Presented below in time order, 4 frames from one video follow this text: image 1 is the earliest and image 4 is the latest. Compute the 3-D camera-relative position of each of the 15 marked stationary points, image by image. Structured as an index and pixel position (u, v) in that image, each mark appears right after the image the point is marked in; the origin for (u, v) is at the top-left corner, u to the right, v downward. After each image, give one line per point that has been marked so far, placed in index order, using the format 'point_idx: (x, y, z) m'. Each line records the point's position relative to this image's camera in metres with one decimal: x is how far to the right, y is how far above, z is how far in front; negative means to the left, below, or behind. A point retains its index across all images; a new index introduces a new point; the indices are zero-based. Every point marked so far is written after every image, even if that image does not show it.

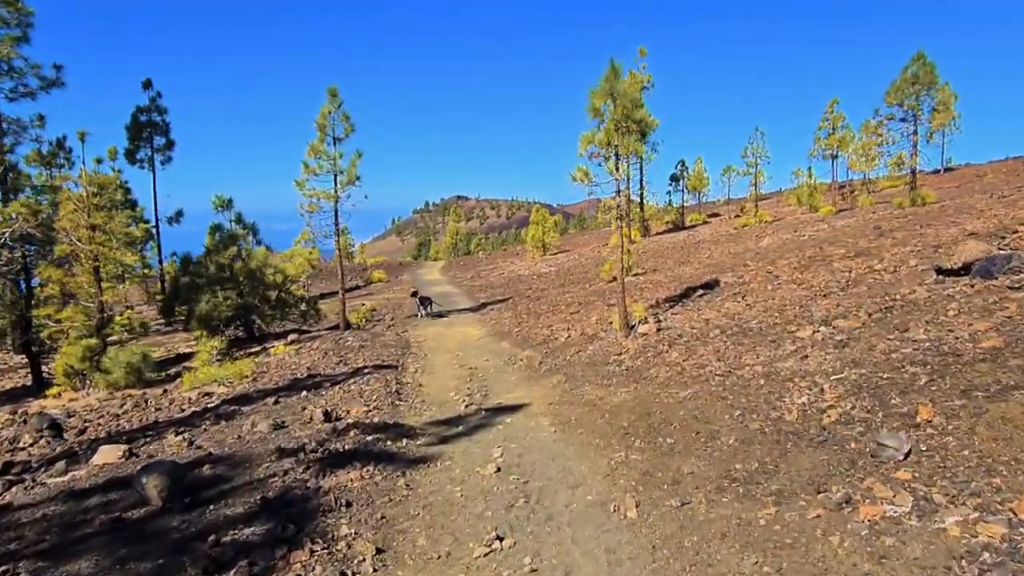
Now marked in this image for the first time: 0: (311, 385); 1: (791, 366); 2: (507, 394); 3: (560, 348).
0: (-3.4, -1.7, +13.1) m
1: (+3.3, -0.9, +9.2) m
2: (-0.1, -1.7, +12.5) m
3: (+1.0, -1.2, +15.9) m
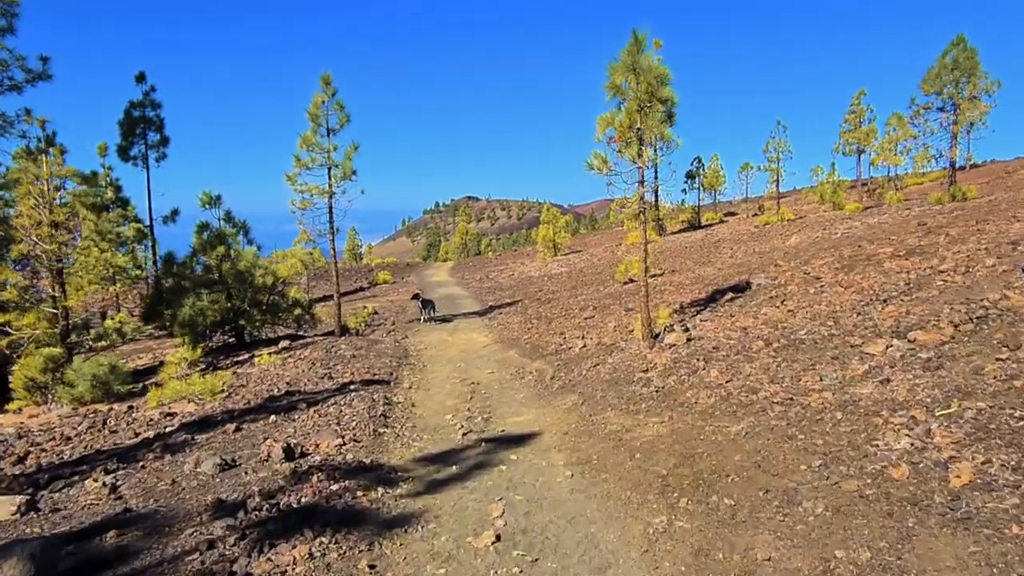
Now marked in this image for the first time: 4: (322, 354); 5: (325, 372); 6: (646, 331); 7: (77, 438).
0: (-3.3, -1.7, +11.3) m
1: (+3.4, -1.0, +7.3) m
2: (0.0, -1.8, +10.6) m
3: (+1.1, -1.3, +13.9) m
4: (-4.8, -1.6, +19.3) m
5: (-3.7, -1.7, +15.2) m
6: (+2.3, -0.7, +13.0) m
7: (-7.1, -2.4, +12.5) m
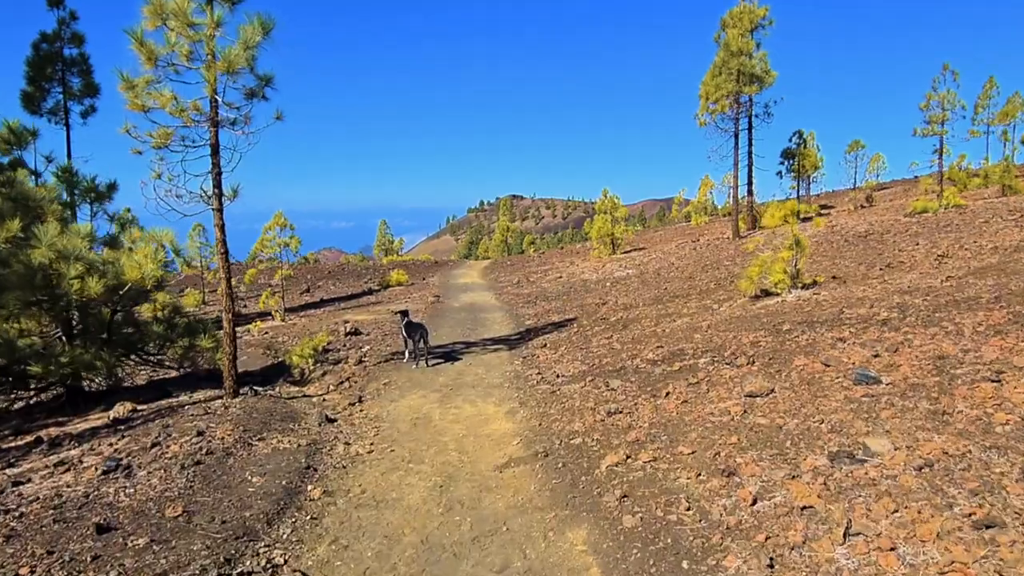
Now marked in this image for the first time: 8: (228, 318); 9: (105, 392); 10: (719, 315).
0: (-3.2, -2.0, -0.3) m
1: (+3.3, -1.4, -4.7) m
2: (+0.1, -2.1, -1.1) m
3: (+1.4, -1.6, +2.1) m
4: (-4.2, -1.9, +7.8) m
5: (-3.3, -1.9, +3.7) m
6: (+2.5, -1.1, +1.2) m
7: (-6.9, -2.6, +1.2) m
8: (-4.7, -0.5, +12.7) m
9: (-7.4, -1.8, +13.8) m
10: (+4.4, -0.5, +16.2) m
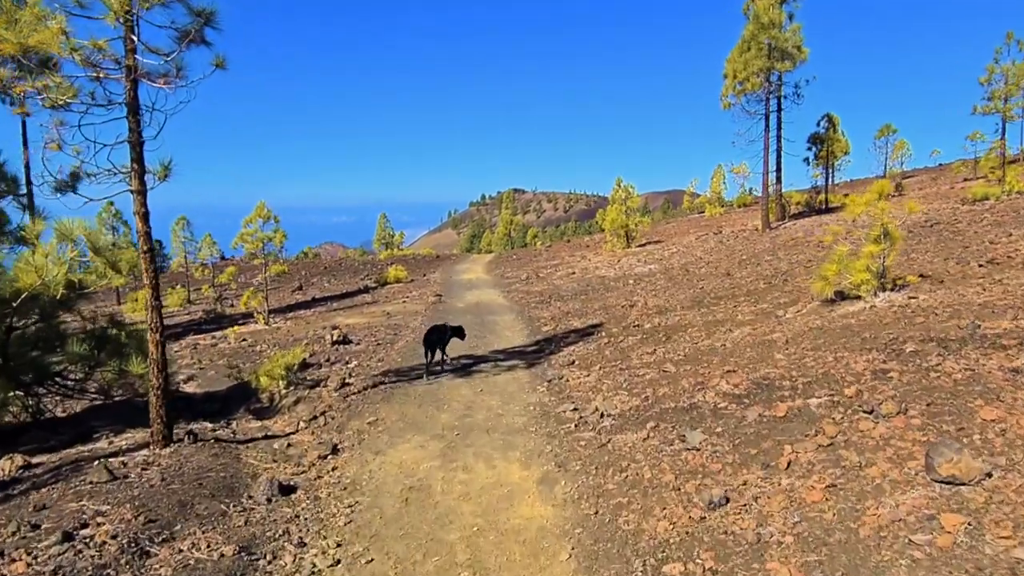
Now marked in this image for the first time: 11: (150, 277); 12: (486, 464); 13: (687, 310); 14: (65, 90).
0: (-2.9, -2.2, -3.5) m
1: (+3.6, -1.6, -7.9) m
2: (+0.4, -2.3, -4.4) m
3: (+1.7, -1.8, -1.1) m
4: (-3.8, -2.0, +4.6) m
5: (-3.0, -2.1, +0.5) m
6: (+2.8, -1.3, -2.1) m
7: (-6.6, -2.9, -2.0) m
8: (-4.3, -0.6, +9.5) m
9: (-7.1, -2.0, +10.6) m
10: (+4.7, -0.6, +13.0) m
11: (-4.3, +0.2, +9.3) m
12: (-0.3, -1.8, +7.8) m
13: (+3.9, -0.5, +17.5) m
14: (-5.0, +2.2, +8.5) m
